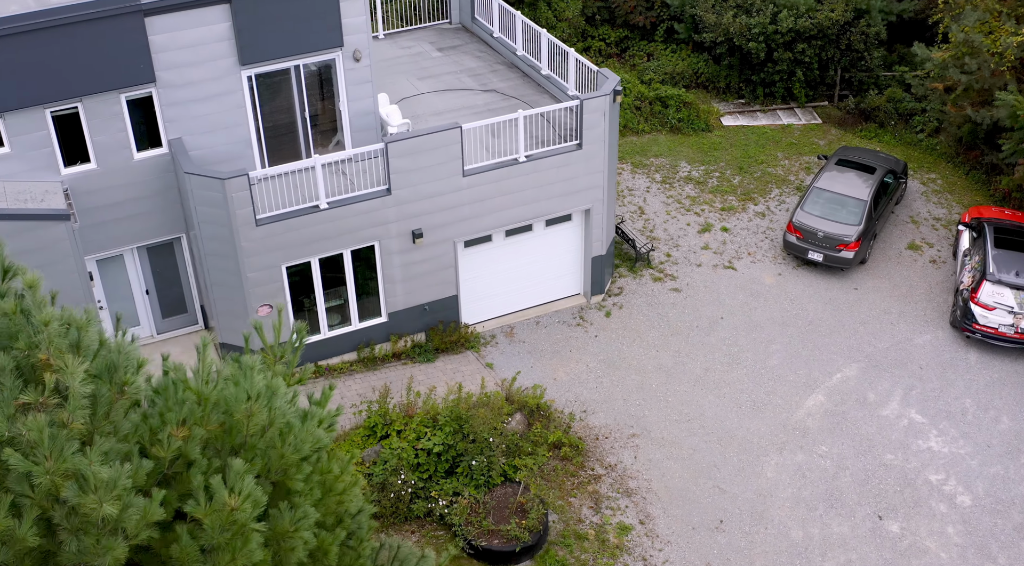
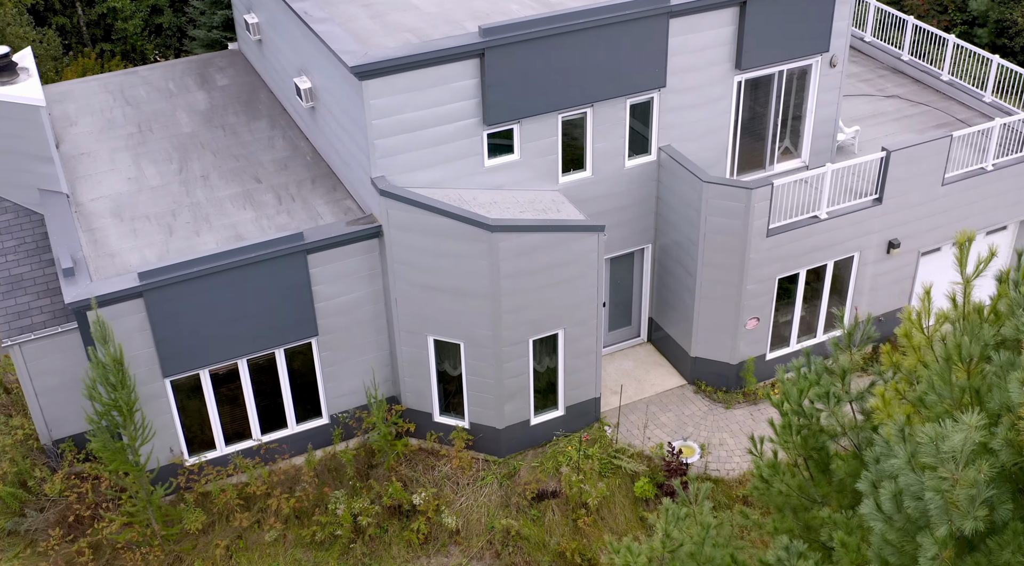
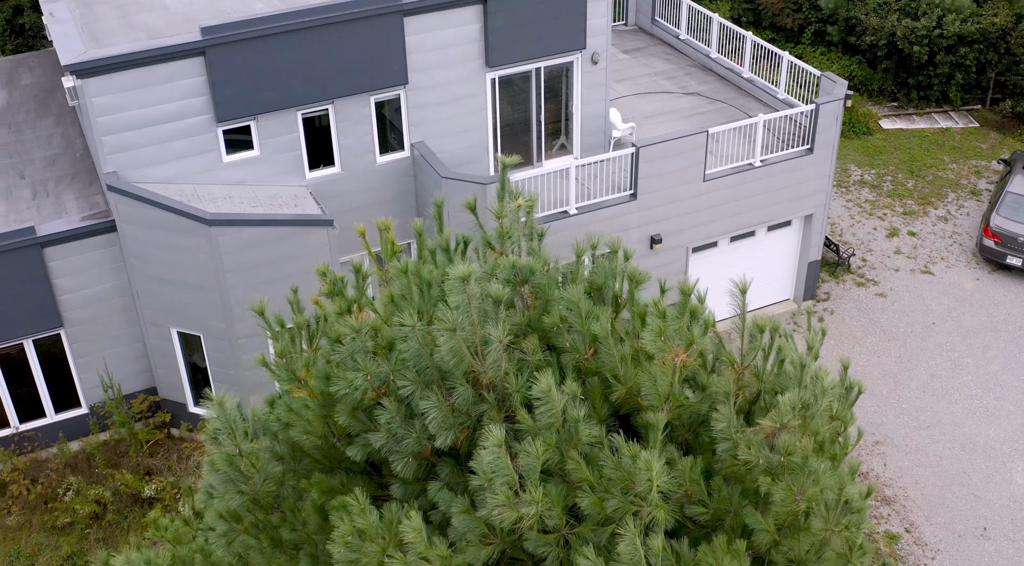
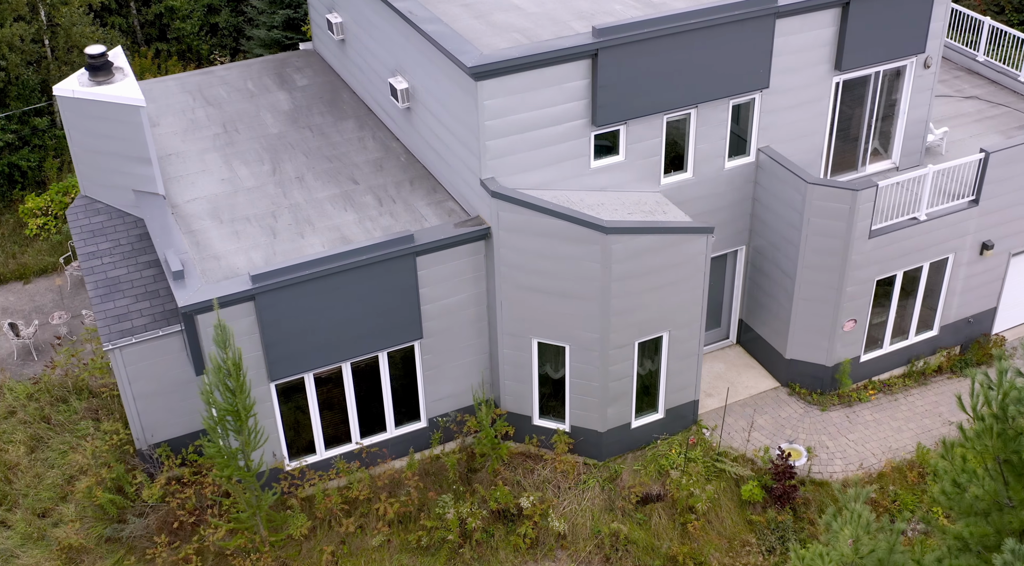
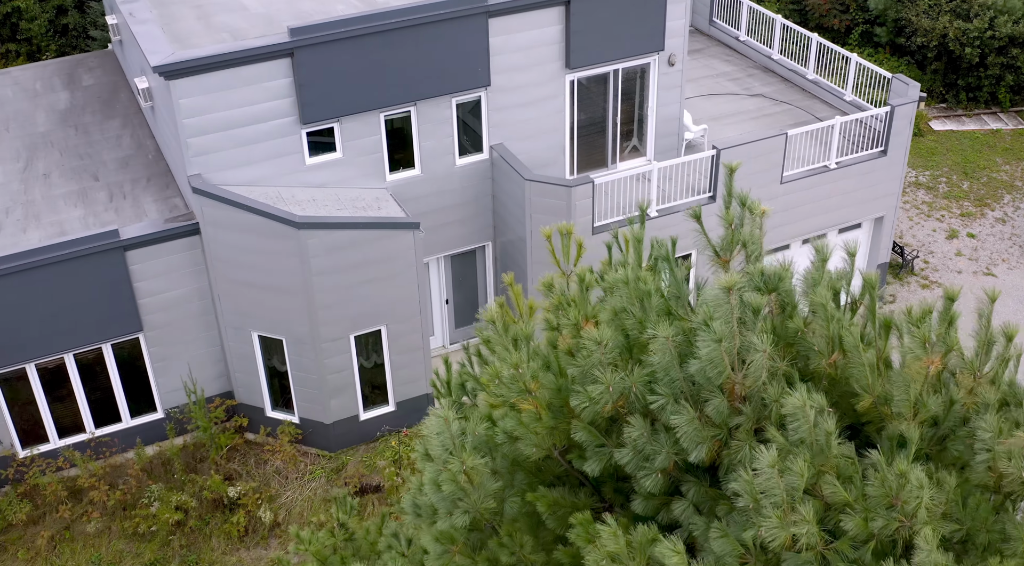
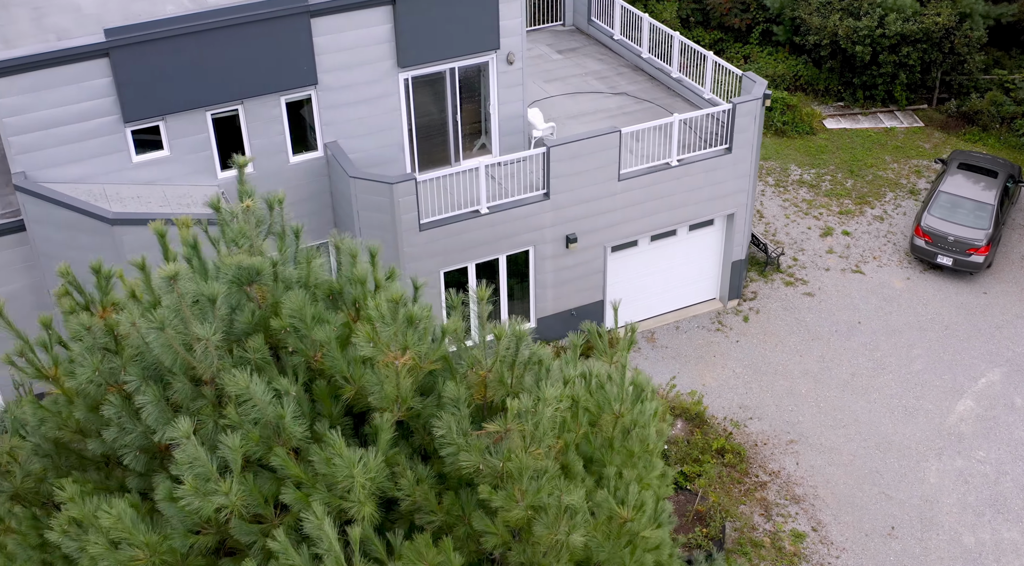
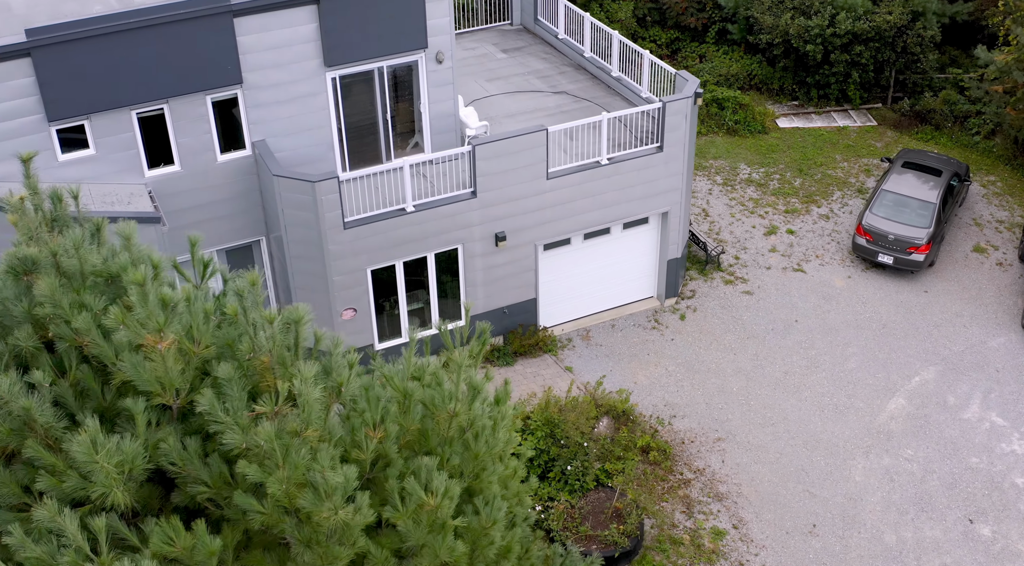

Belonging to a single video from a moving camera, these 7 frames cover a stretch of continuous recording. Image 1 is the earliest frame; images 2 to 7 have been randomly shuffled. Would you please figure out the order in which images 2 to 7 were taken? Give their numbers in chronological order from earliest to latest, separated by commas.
7, 6, 3, 5, 2, 4
